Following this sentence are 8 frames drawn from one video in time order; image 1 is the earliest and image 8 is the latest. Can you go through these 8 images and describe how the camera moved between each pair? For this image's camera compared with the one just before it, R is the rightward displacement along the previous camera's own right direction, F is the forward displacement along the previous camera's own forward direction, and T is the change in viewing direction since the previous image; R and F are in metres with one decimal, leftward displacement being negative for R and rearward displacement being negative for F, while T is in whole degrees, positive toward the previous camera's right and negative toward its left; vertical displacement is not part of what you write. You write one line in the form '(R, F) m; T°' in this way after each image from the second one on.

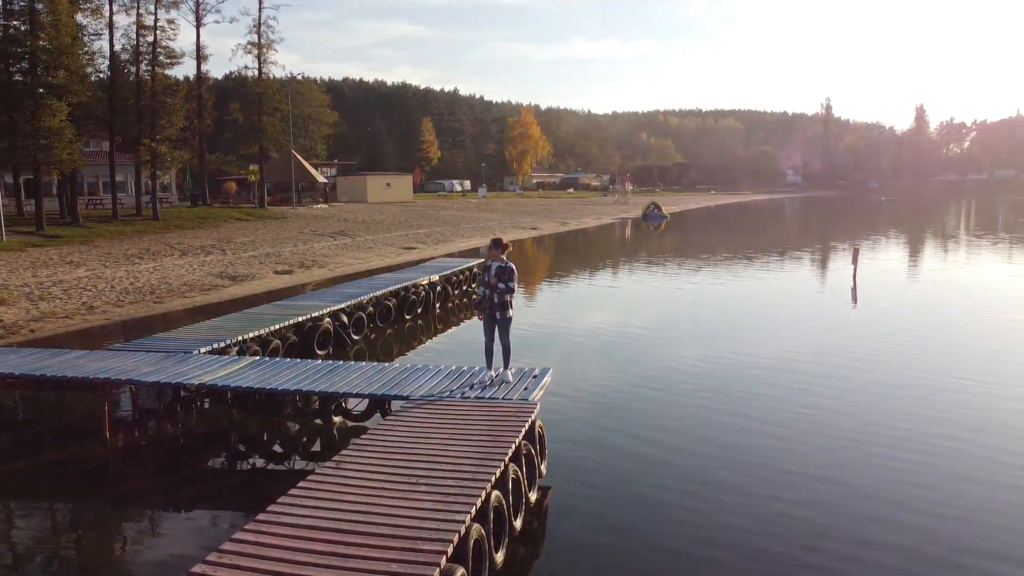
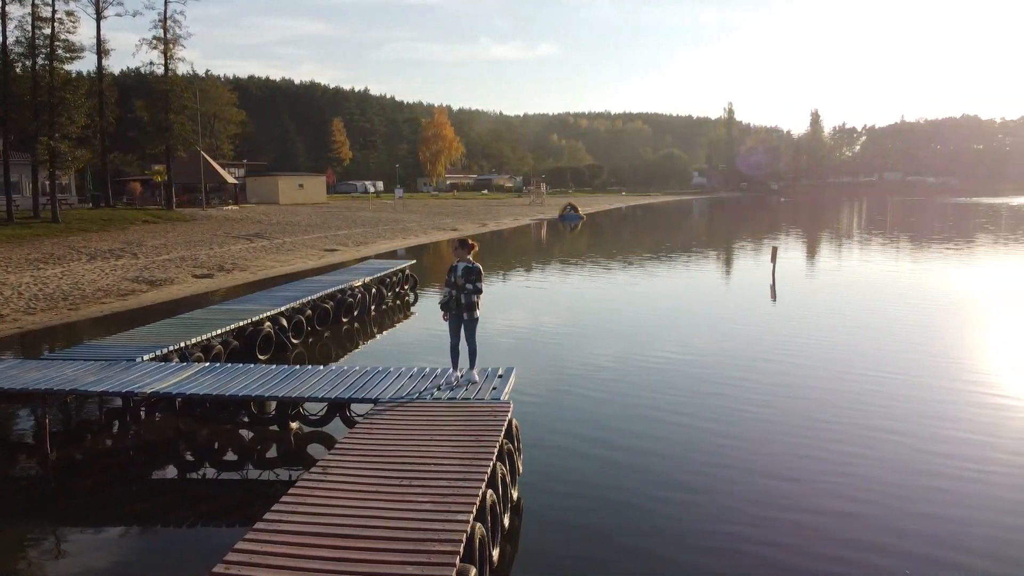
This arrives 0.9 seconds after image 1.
(-0.5, 0.0) m; +6°
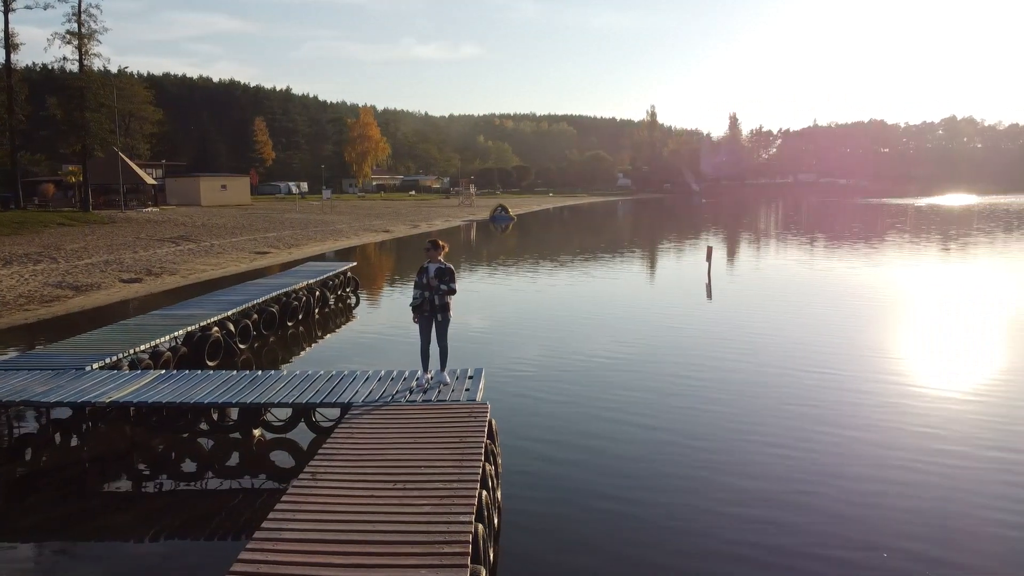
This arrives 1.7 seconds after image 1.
(-0.4, 0.0) m; +5°
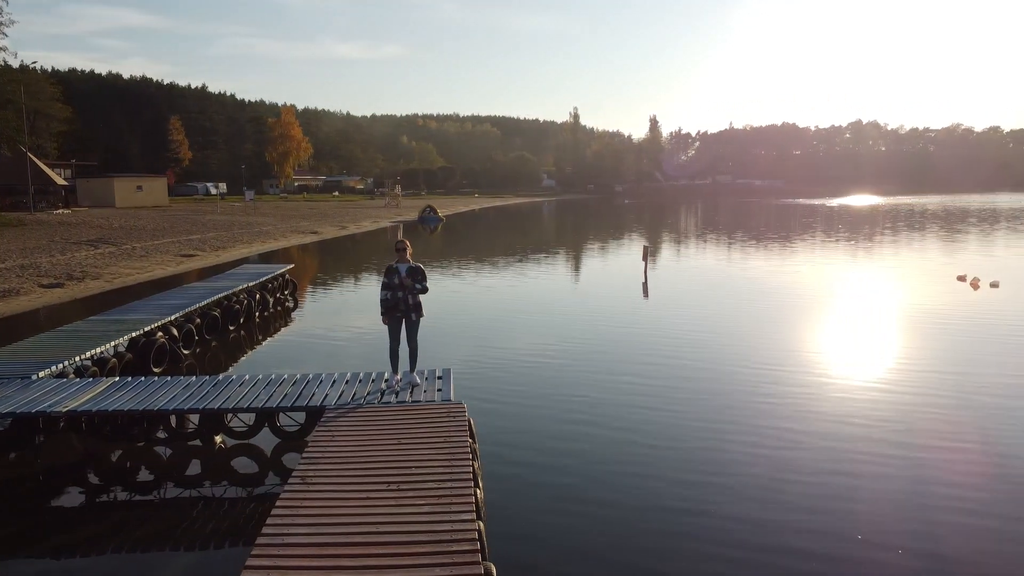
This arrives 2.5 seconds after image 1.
(-0.4, 0.0) m; +5°
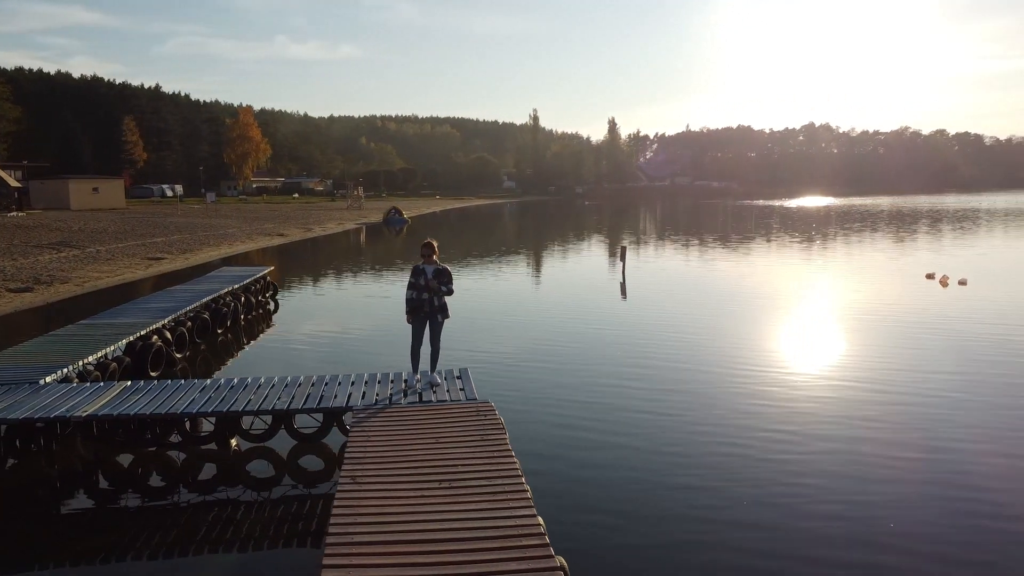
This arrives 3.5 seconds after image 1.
(-0.6, -0.1) m; +3°
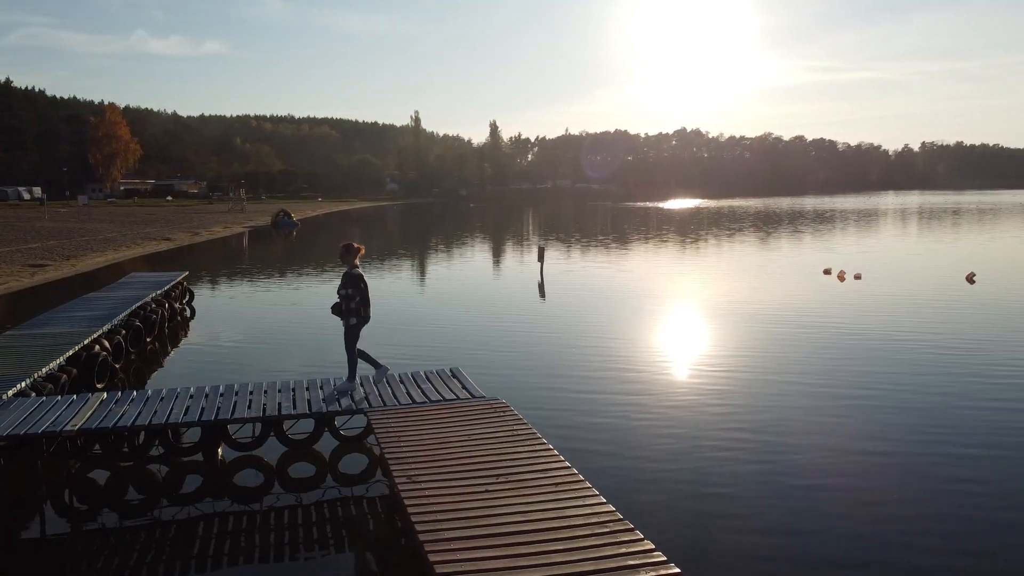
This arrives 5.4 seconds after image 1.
(-1.1, 0.0) m; +8°
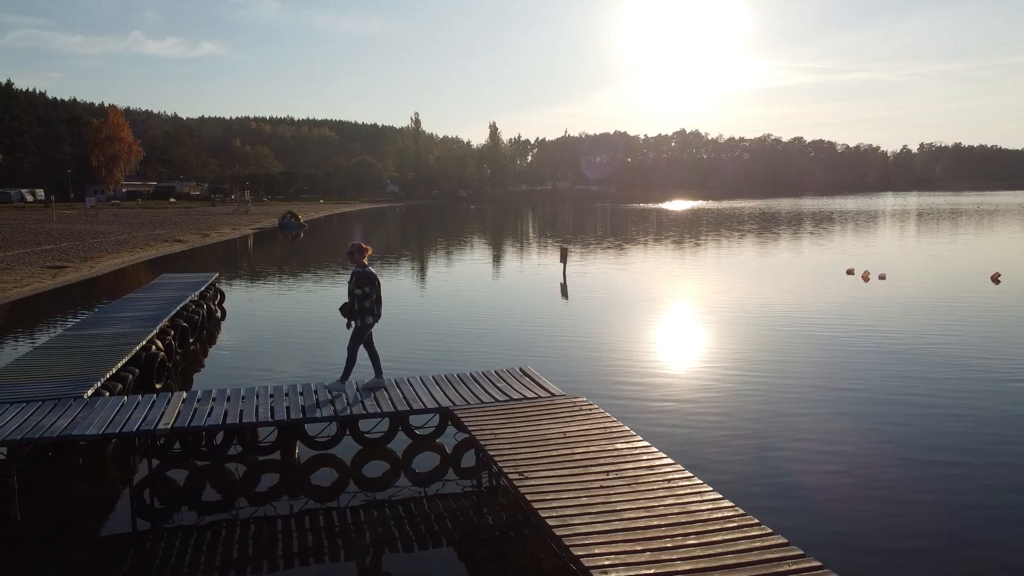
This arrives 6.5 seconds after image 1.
(-0.7, -0.1) m; 0°
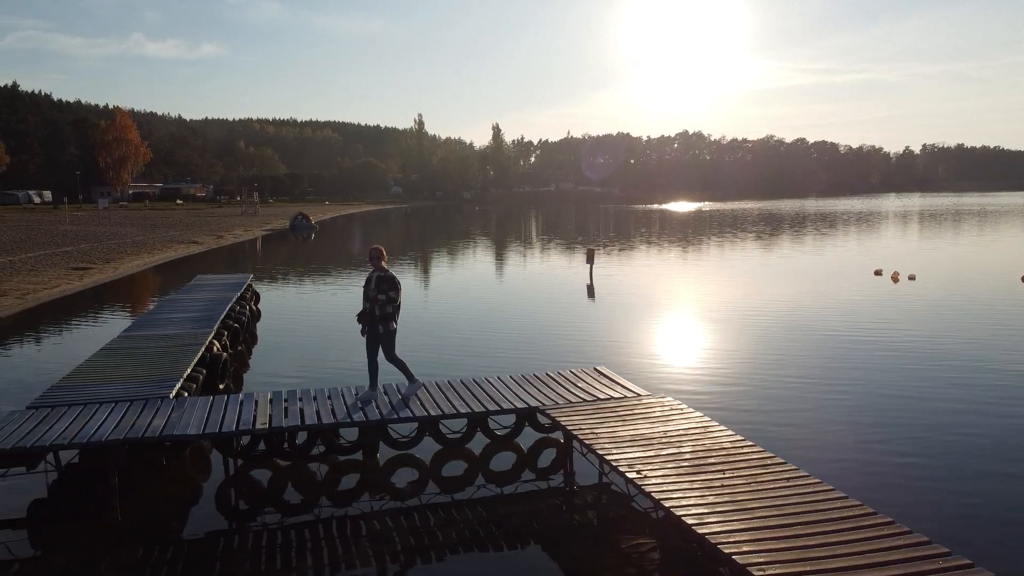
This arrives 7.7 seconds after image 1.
(-0.7, 0.0) m; 0°
